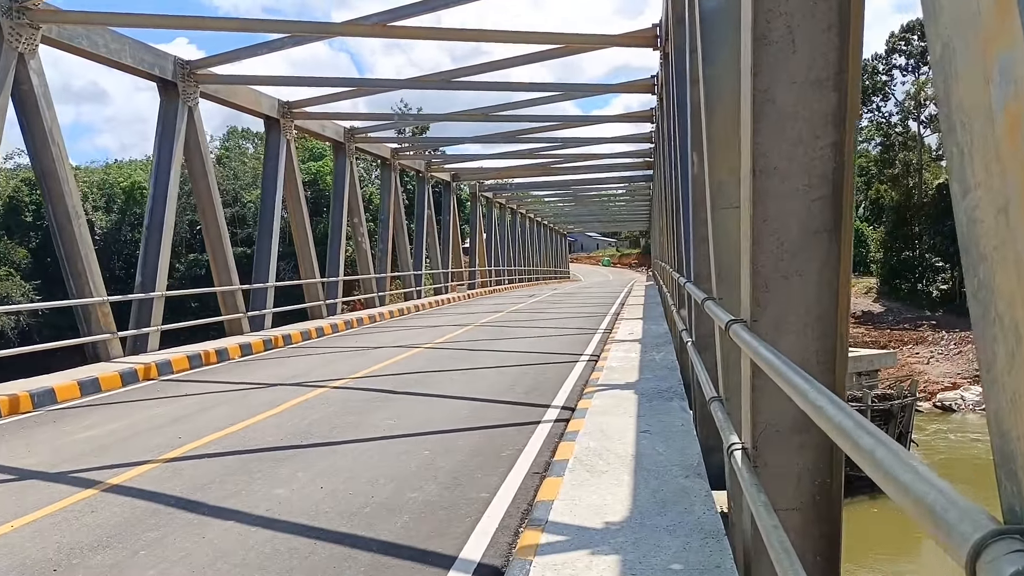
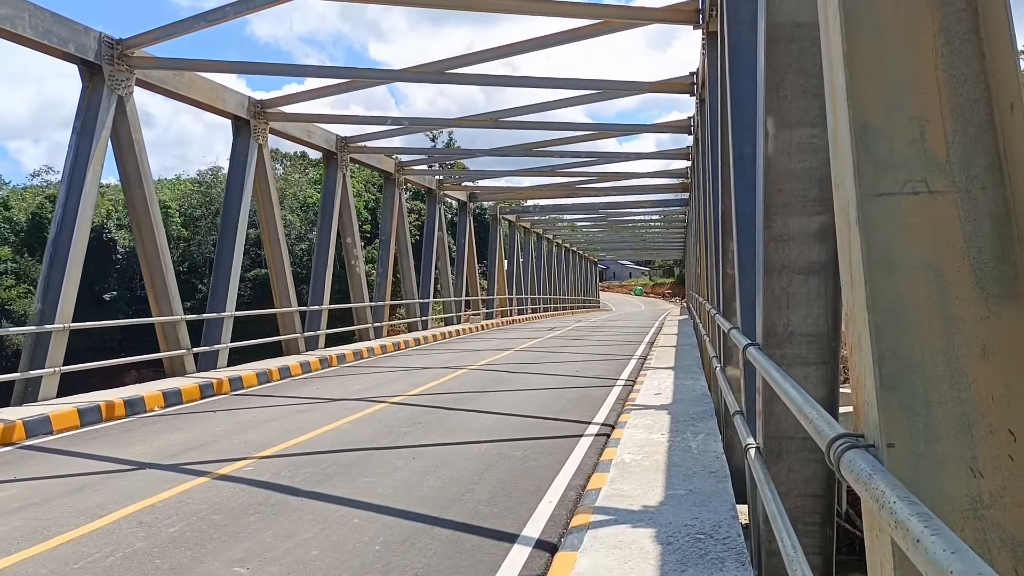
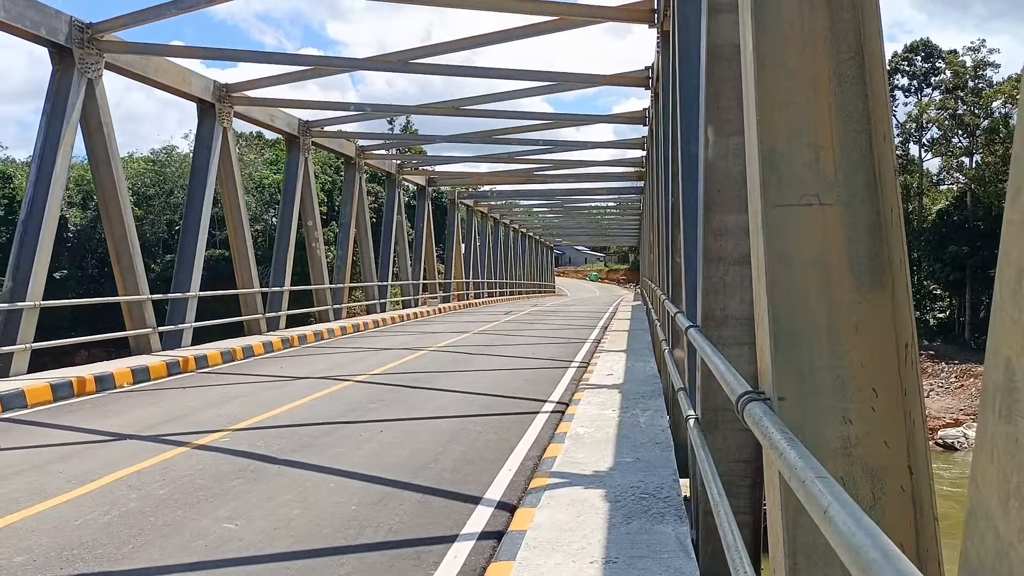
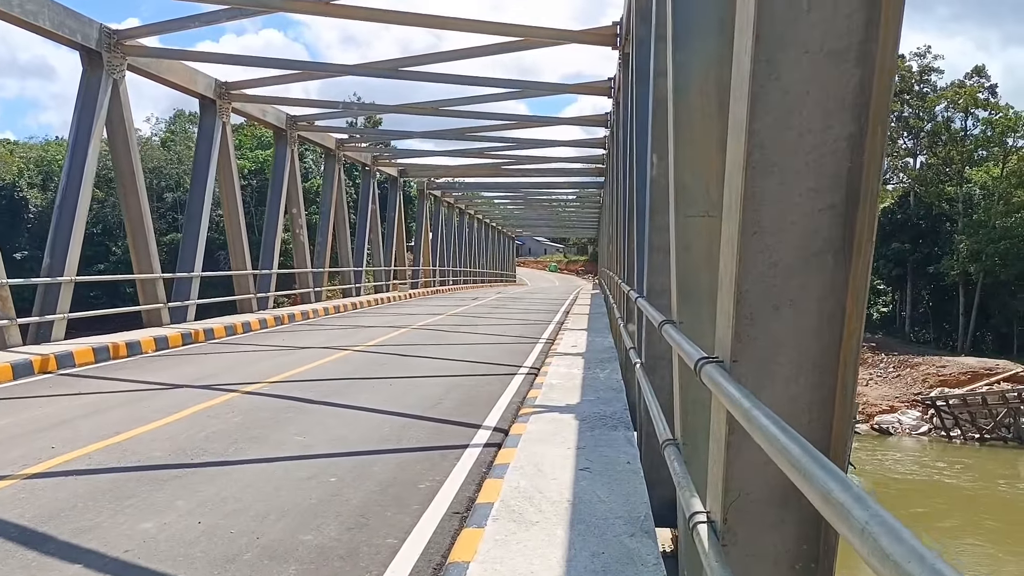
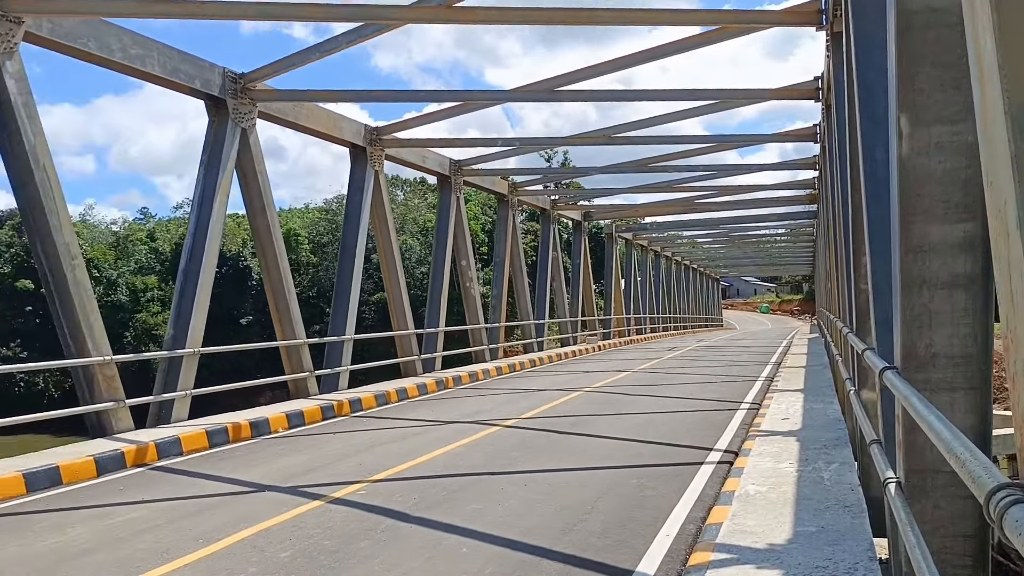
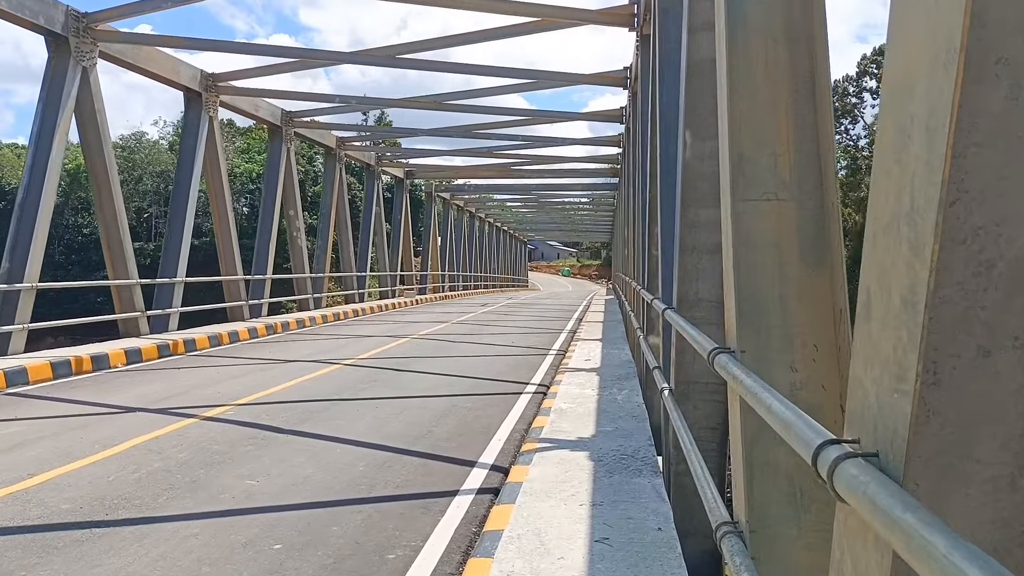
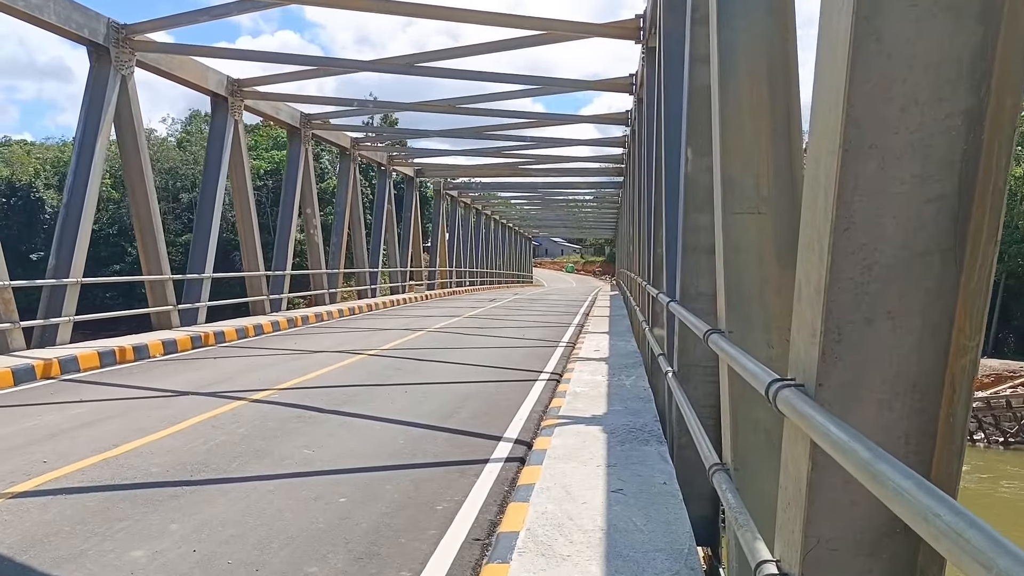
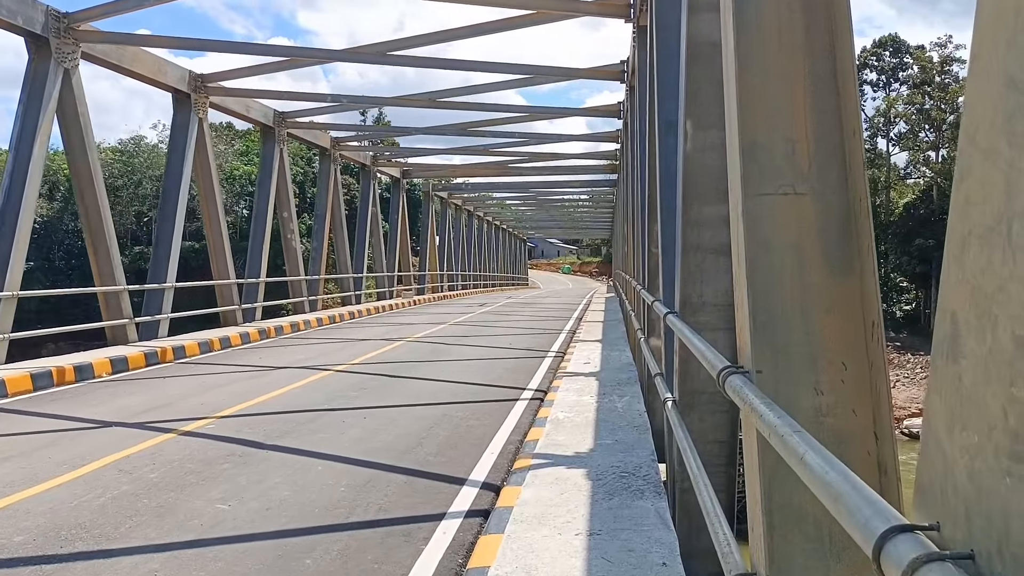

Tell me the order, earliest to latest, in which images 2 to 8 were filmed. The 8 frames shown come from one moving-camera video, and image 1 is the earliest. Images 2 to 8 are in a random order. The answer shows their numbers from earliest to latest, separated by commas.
4, 7, 6, 8, 3, 2, 5
